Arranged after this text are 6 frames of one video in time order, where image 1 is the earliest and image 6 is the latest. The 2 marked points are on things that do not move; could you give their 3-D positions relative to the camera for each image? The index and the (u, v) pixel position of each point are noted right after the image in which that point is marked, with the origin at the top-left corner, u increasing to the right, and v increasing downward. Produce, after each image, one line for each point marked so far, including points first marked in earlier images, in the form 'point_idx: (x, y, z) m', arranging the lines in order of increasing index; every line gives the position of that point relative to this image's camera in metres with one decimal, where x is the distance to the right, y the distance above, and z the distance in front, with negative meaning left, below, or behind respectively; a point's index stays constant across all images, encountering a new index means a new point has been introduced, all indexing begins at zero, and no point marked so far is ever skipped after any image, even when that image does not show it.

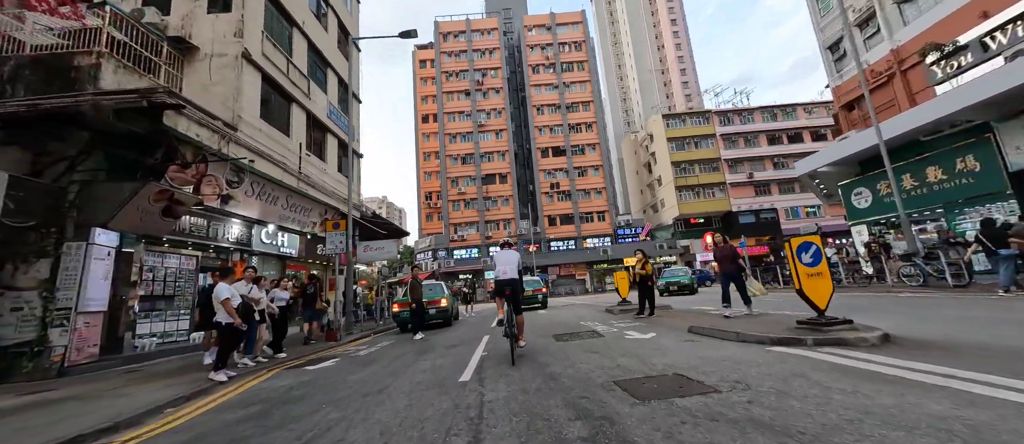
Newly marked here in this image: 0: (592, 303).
0: (+3.7, -3.8, +17.1) m
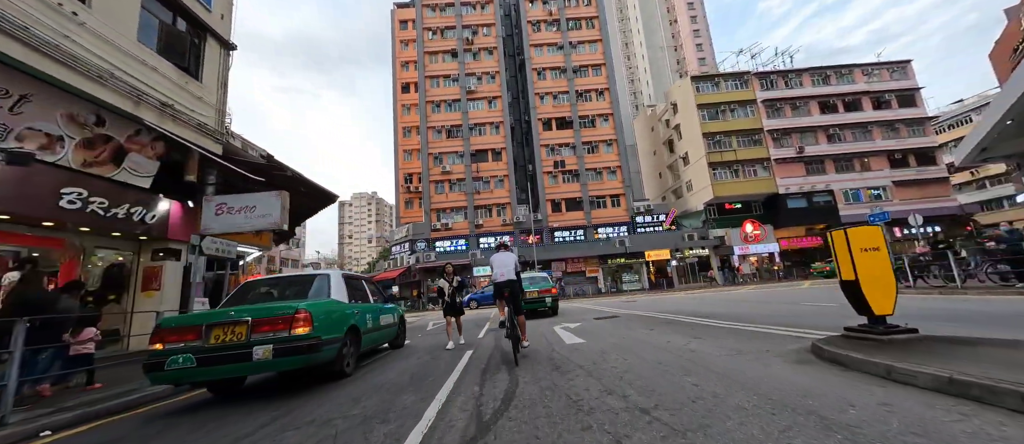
0: (+3.6, -2.4, +9.3) m
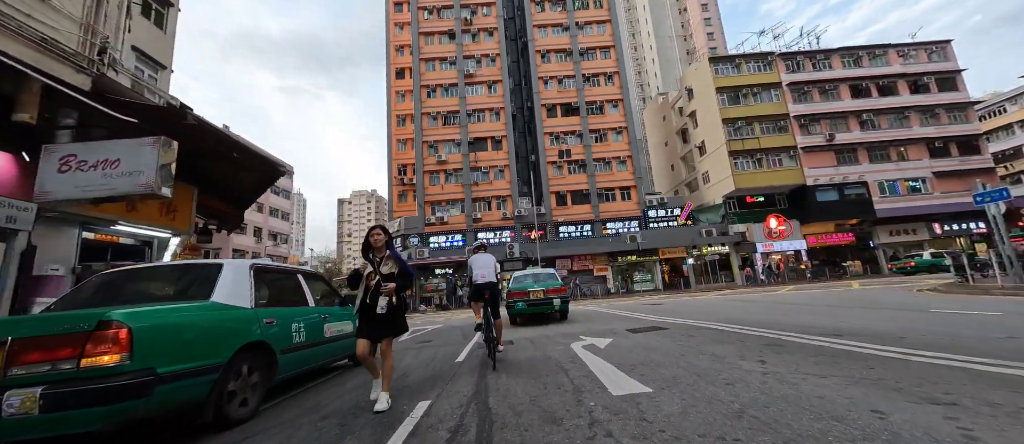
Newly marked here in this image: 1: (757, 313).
0: (+3.5, -1.8, +6.4) m
1: (+6.5, -2.4, +9.6) m
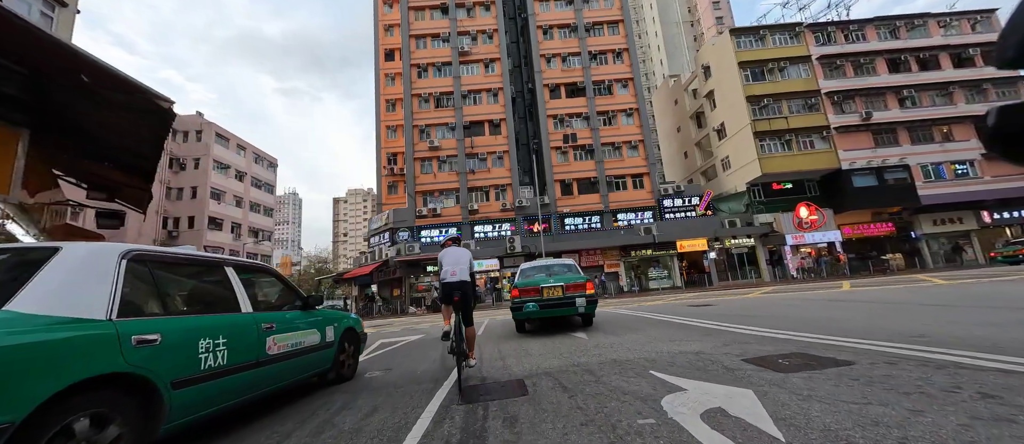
0: (+3.6, -1.2, +3.3) m
1: (+6.6, -1.7, +6.4) m
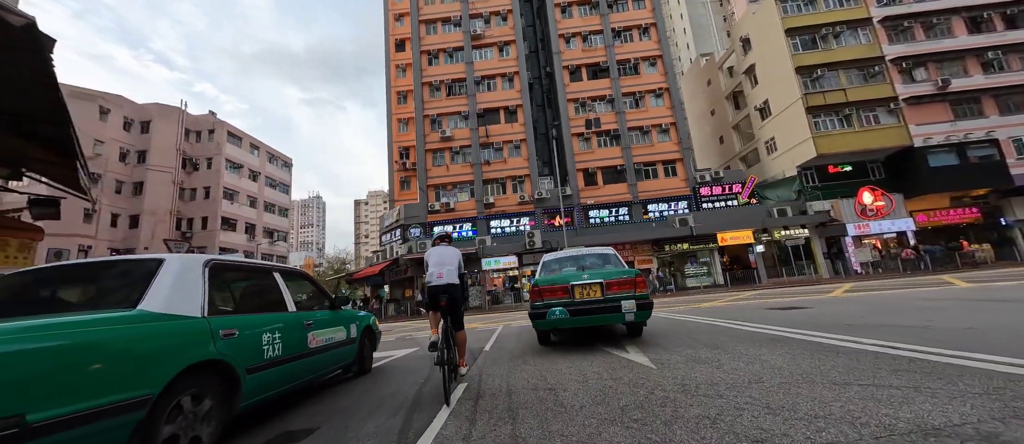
0: (+3.6, -0.7, +0.8) m
1: (+6.8, -1.1, +3.7) m
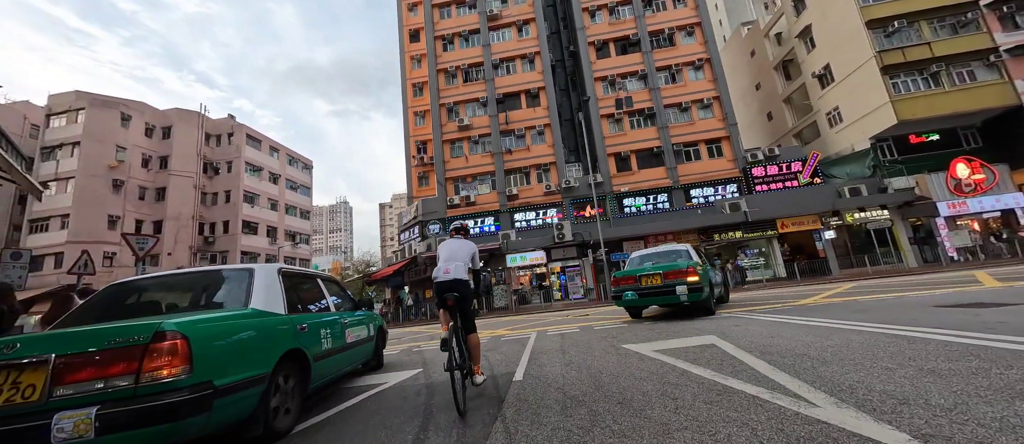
0: (+3.7, -0.1, -1.8) m
1: (+7.0, -0.4, +1.0) m
